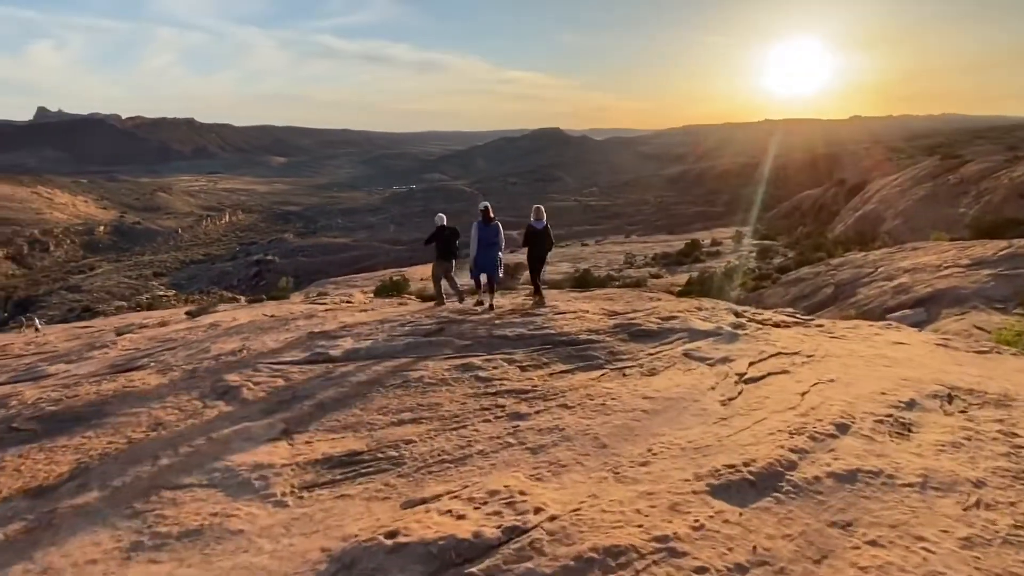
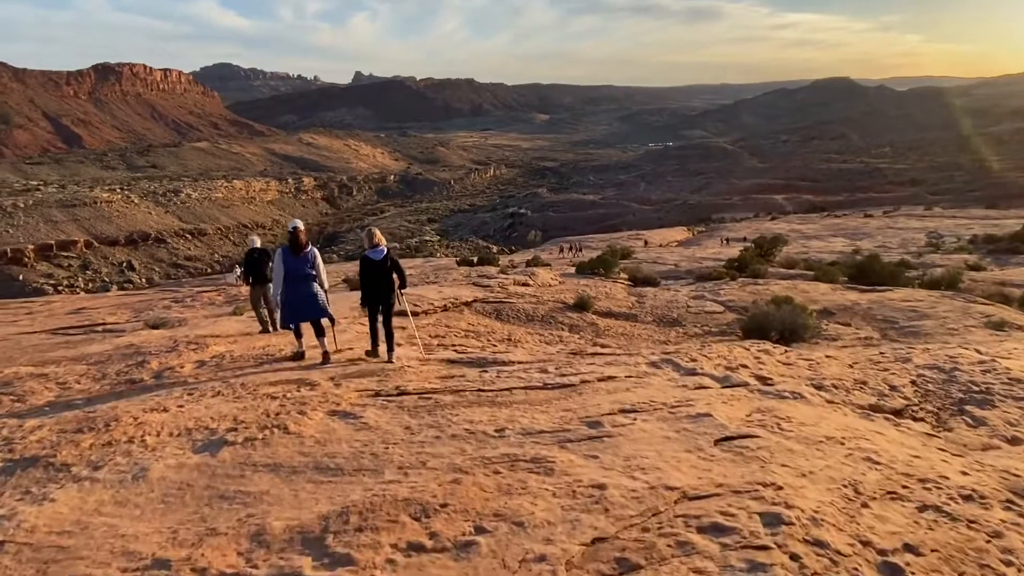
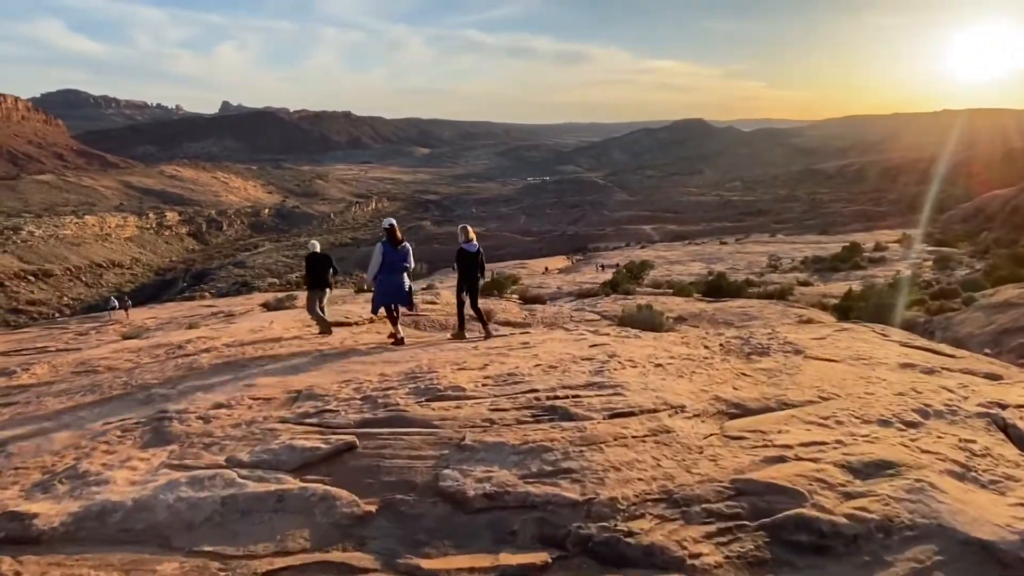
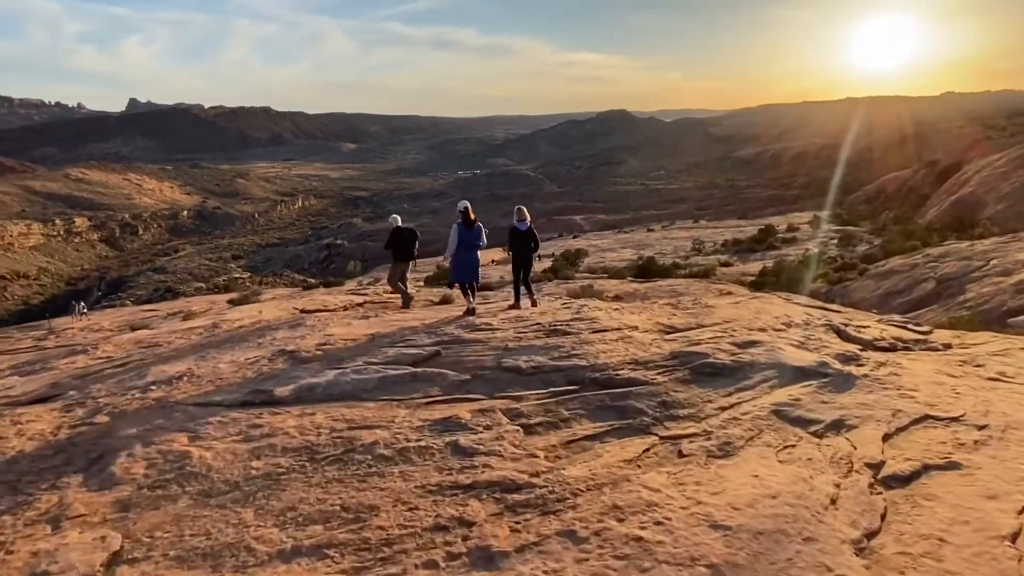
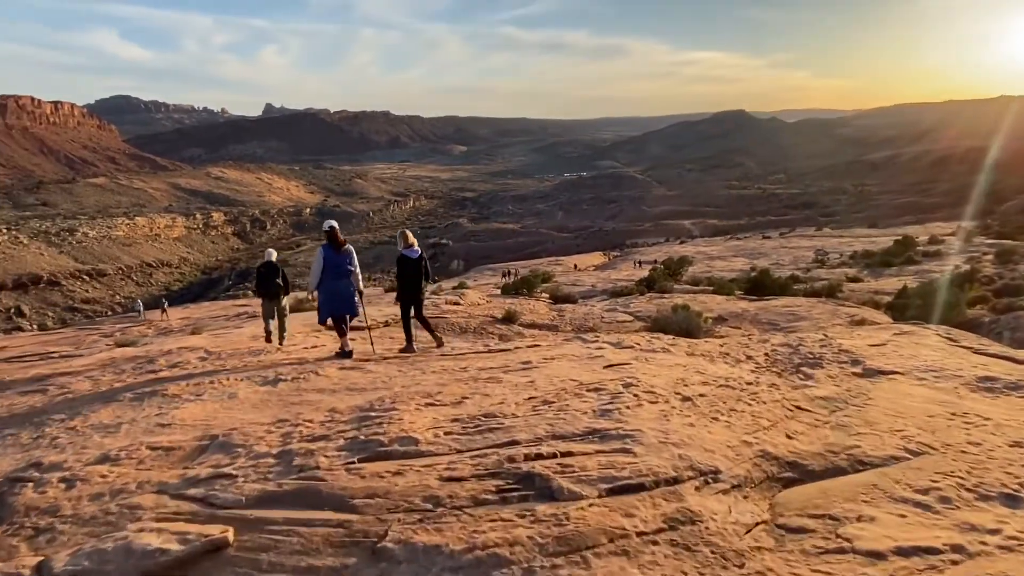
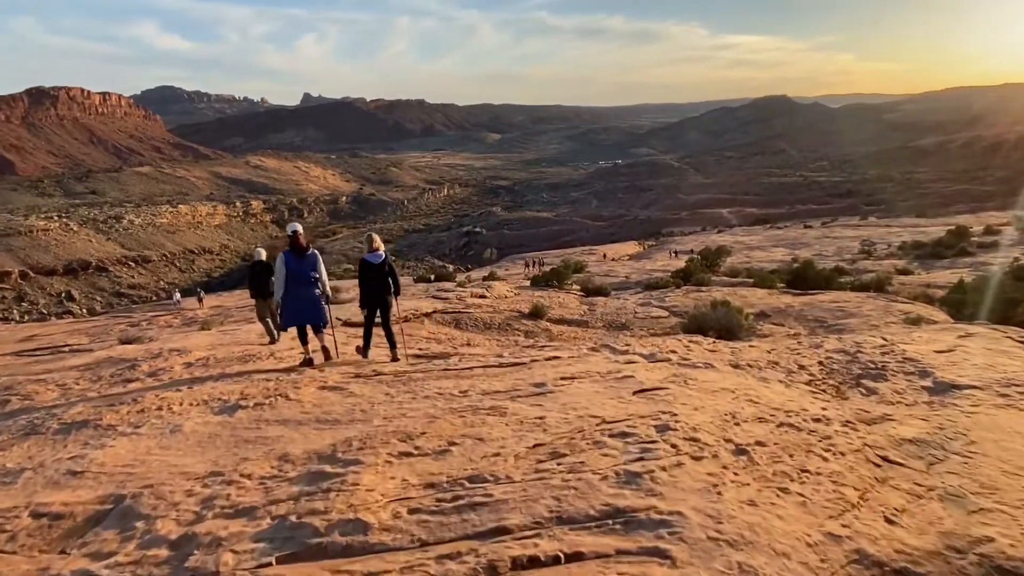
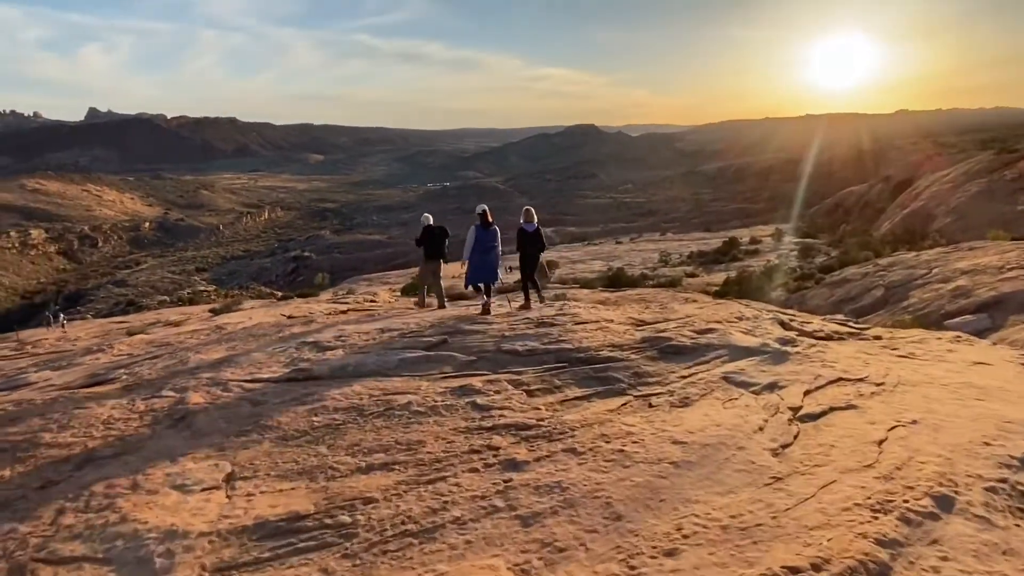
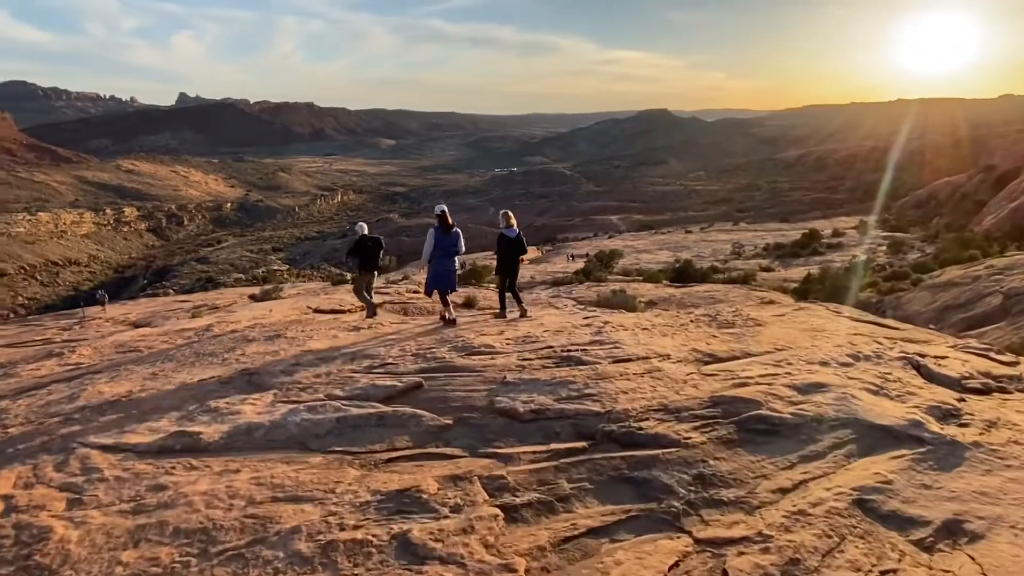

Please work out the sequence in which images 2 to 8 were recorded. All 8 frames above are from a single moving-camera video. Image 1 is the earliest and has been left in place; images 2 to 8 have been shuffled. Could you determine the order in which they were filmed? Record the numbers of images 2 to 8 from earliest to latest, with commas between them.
7, 4, 8, 3, 5, 6, 2
